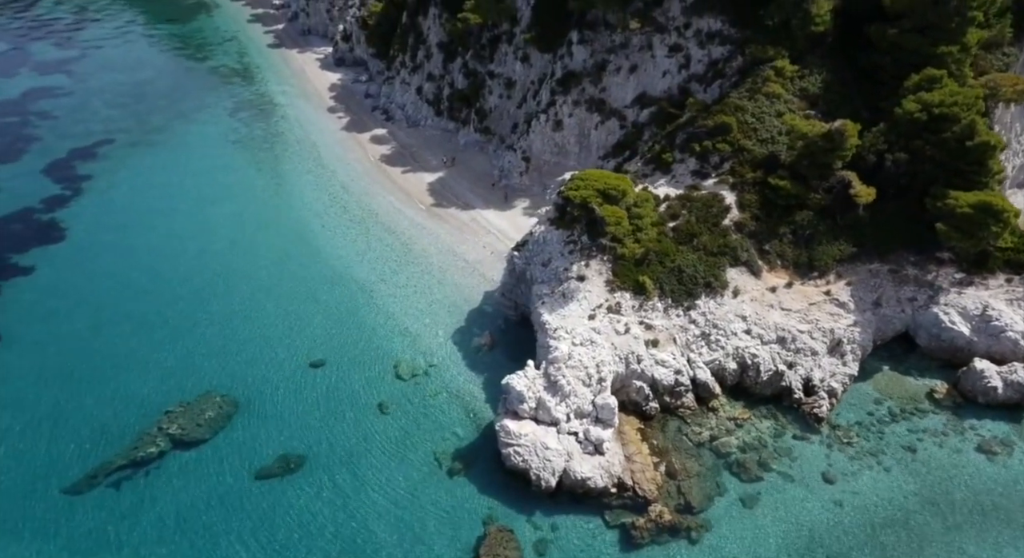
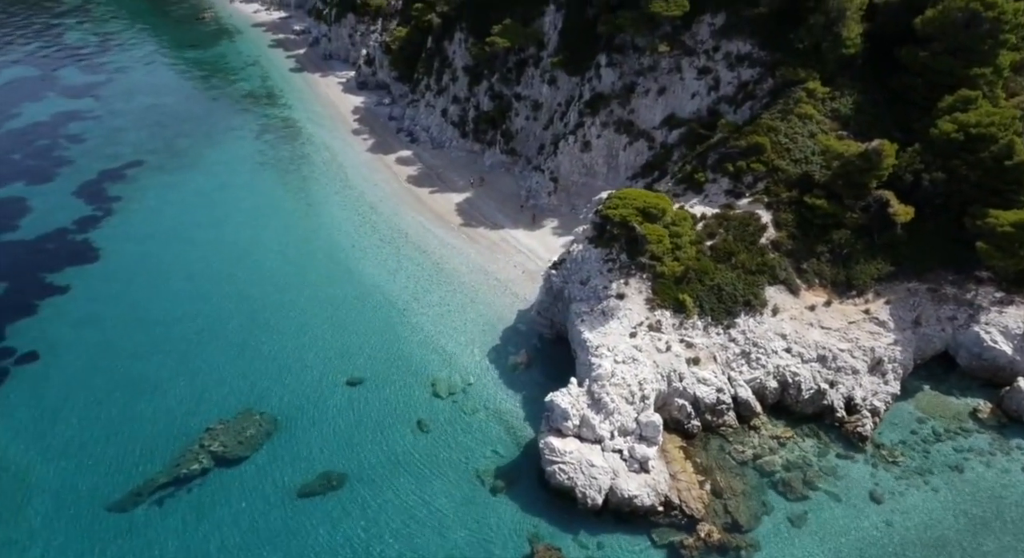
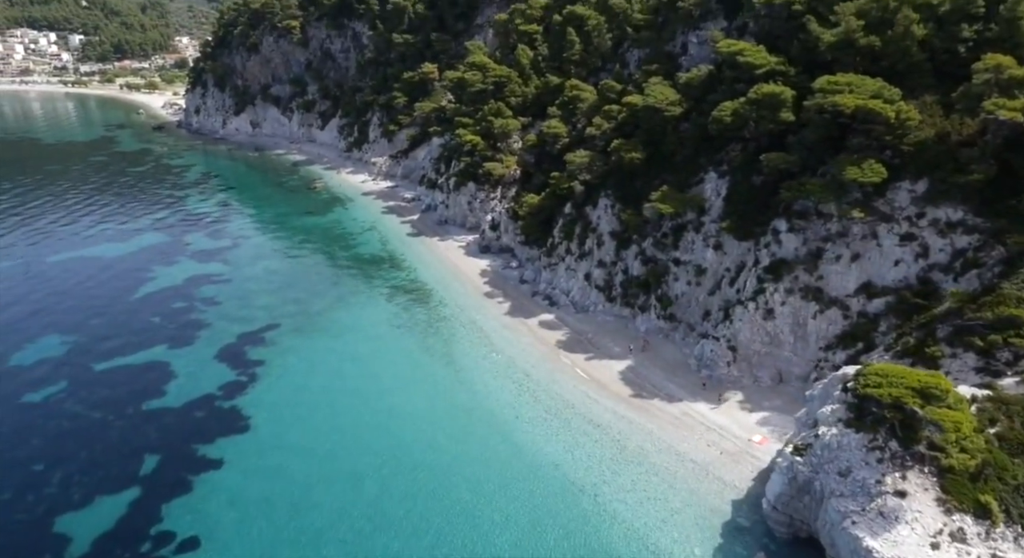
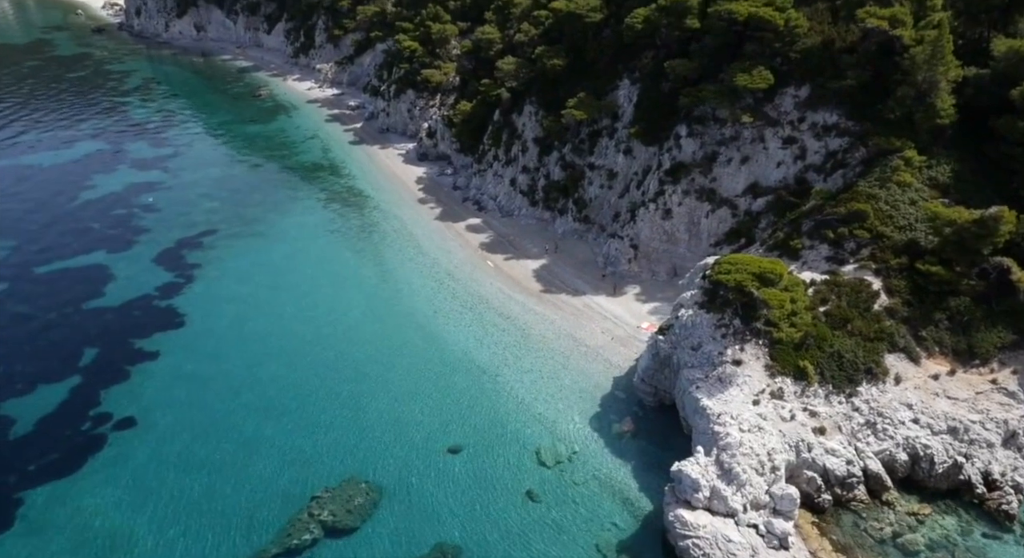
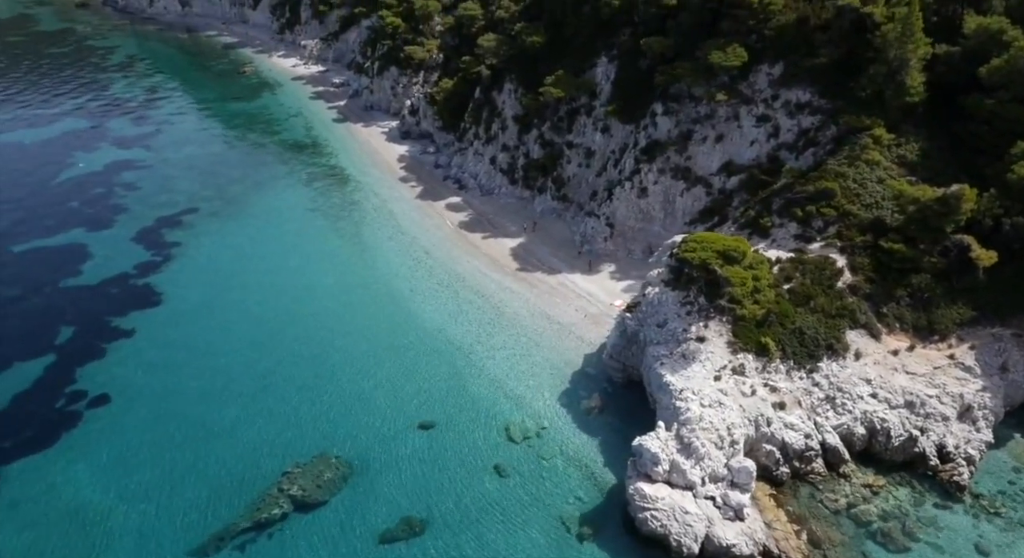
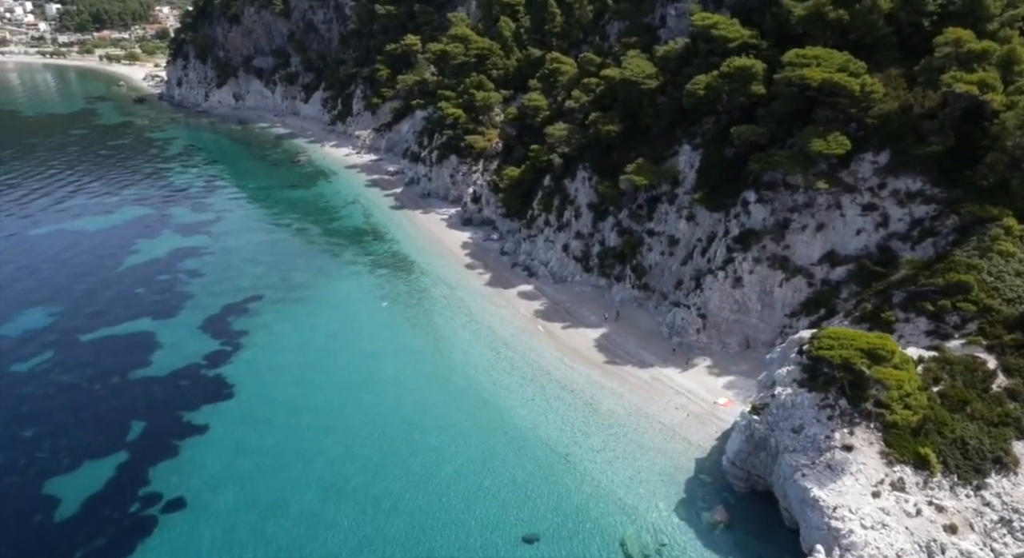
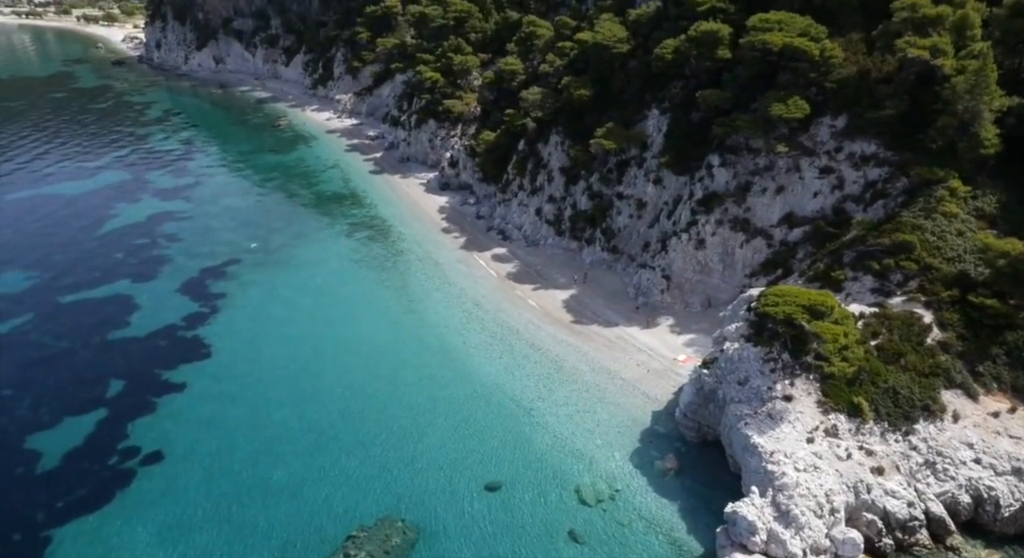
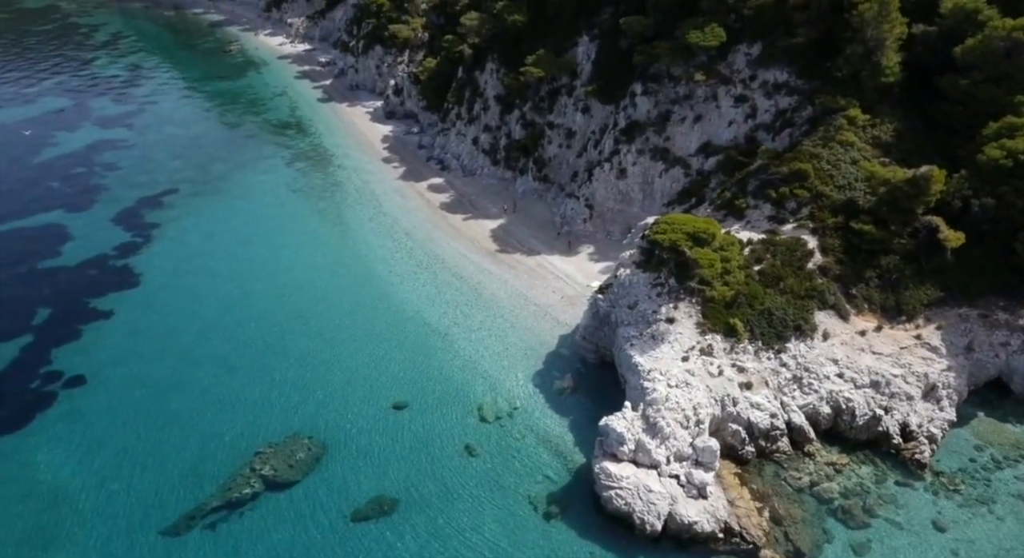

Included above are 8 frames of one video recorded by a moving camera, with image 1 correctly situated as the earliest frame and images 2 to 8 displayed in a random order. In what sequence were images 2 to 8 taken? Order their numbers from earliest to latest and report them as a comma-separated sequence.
2, 8, 5, 4, 7, 6, 3
